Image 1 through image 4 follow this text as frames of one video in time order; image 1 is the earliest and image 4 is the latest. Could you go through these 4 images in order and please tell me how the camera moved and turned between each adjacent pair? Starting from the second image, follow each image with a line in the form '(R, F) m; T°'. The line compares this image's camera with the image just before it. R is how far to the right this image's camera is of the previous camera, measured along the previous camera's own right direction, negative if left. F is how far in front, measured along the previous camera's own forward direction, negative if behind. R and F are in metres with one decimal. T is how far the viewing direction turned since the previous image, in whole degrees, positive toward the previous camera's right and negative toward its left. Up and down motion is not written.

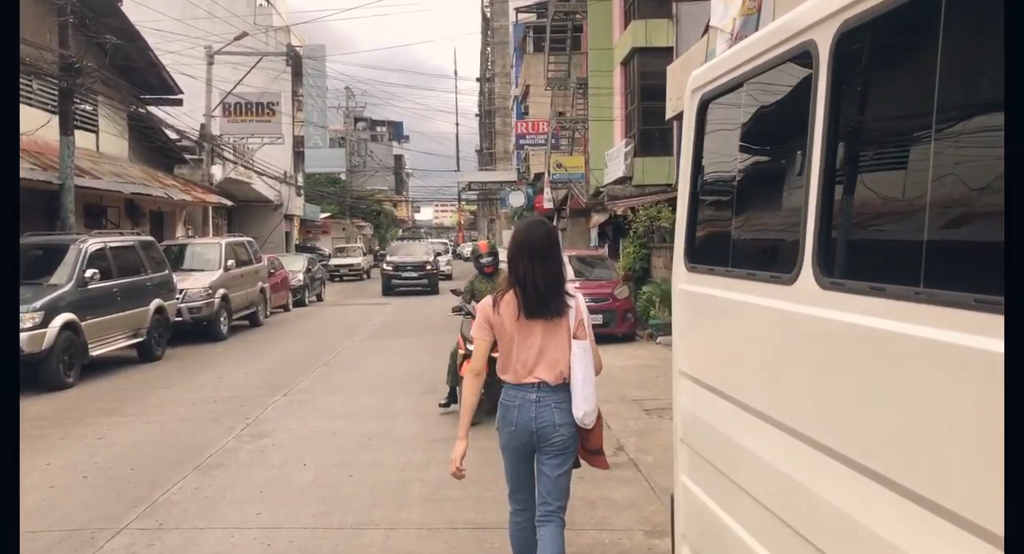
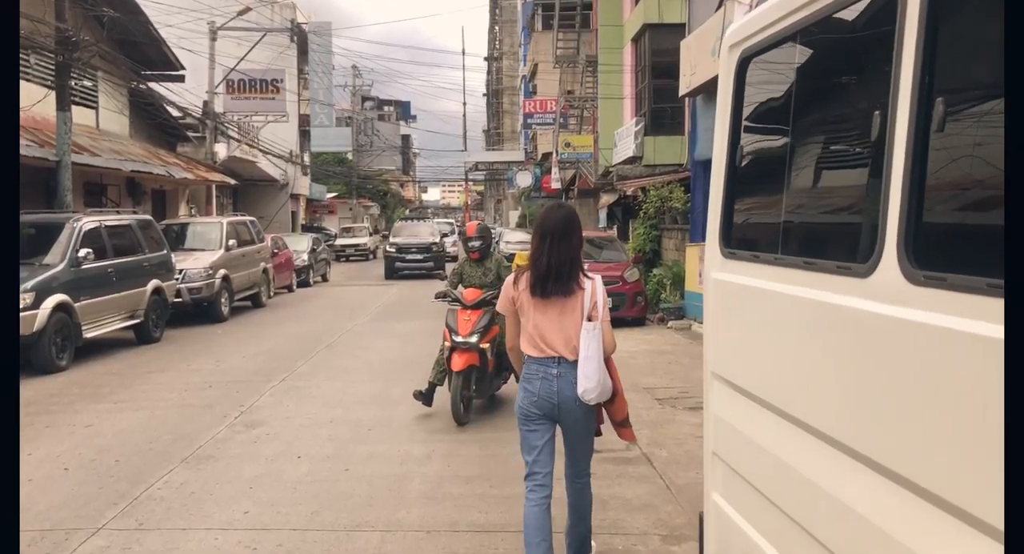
(0.0, +0.4) m; 0°
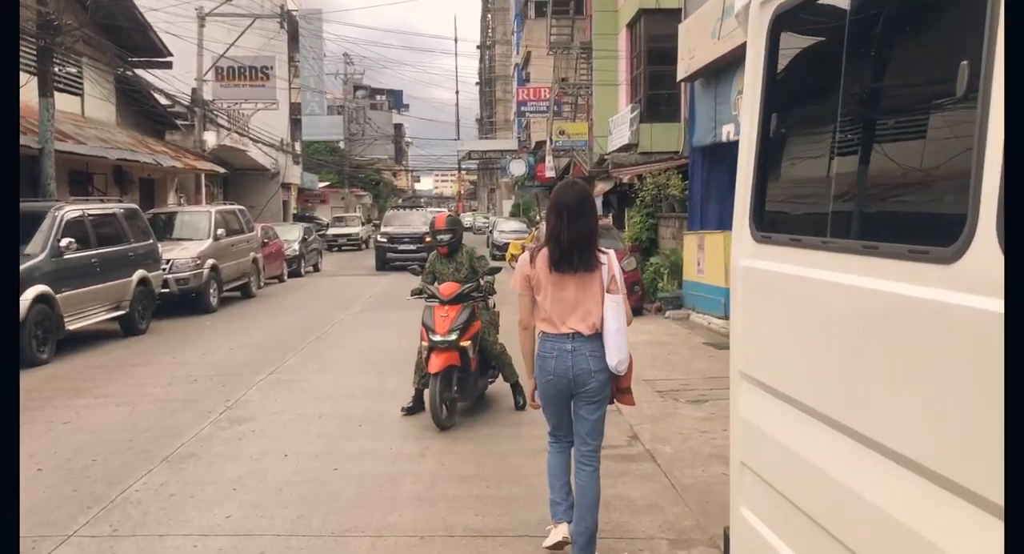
(0.0, +0.3) m; 0°
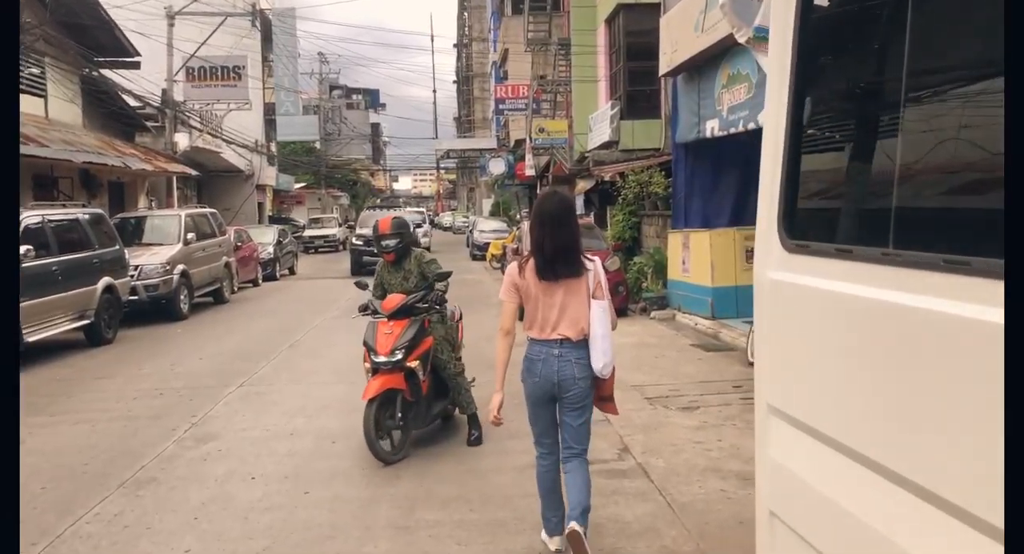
(0.0, +0.4) m; +1°
